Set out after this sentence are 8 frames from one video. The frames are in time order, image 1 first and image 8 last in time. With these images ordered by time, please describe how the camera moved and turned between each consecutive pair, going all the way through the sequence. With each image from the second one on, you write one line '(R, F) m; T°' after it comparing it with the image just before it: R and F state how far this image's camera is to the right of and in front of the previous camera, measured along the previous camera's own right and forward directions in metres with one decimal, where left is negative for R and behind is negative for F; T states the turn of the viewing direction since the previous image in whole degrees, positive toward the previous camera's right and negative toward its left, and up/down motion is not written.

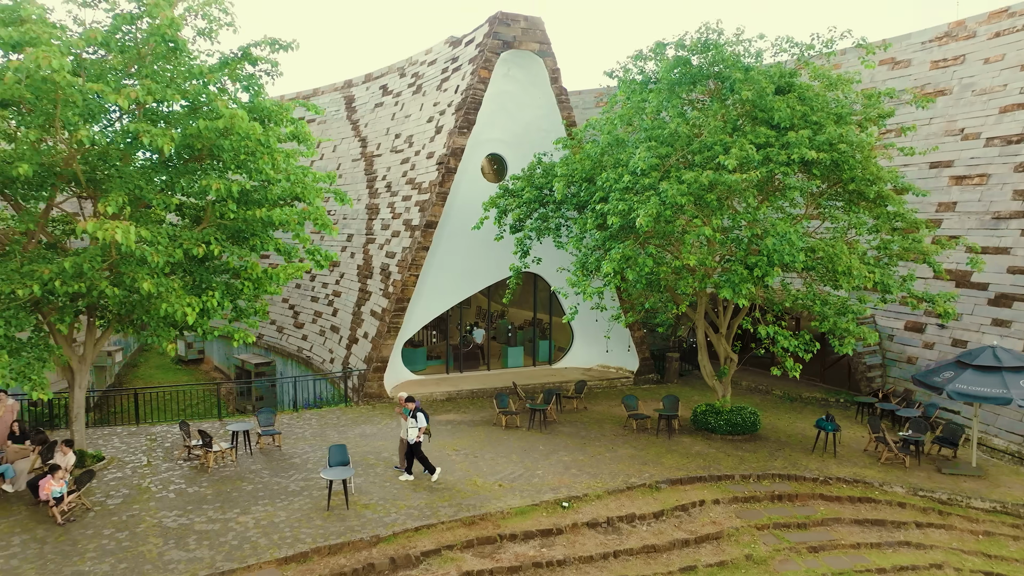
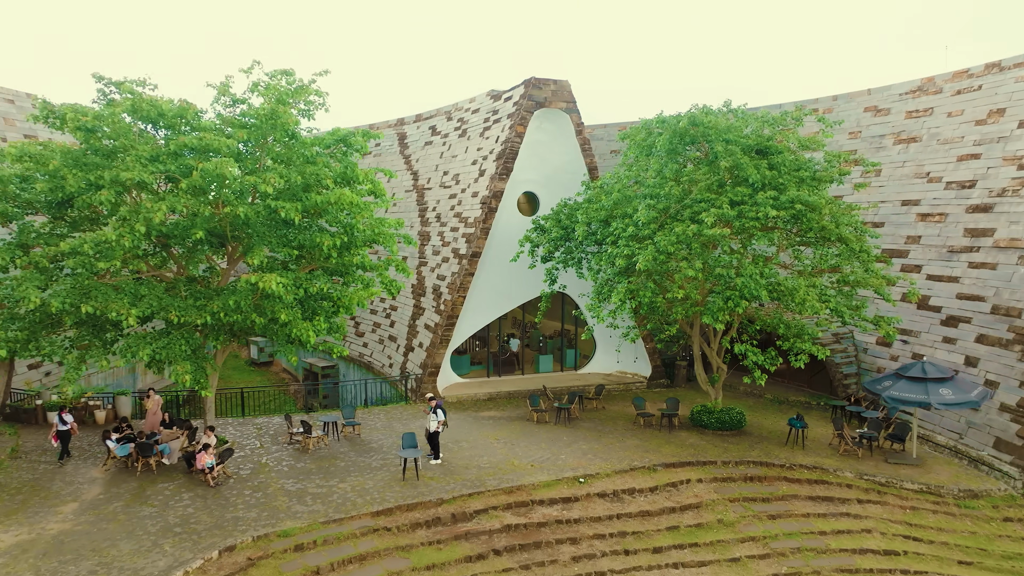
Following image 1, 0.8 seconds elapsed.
(+0.1, -3.0) m; -3°
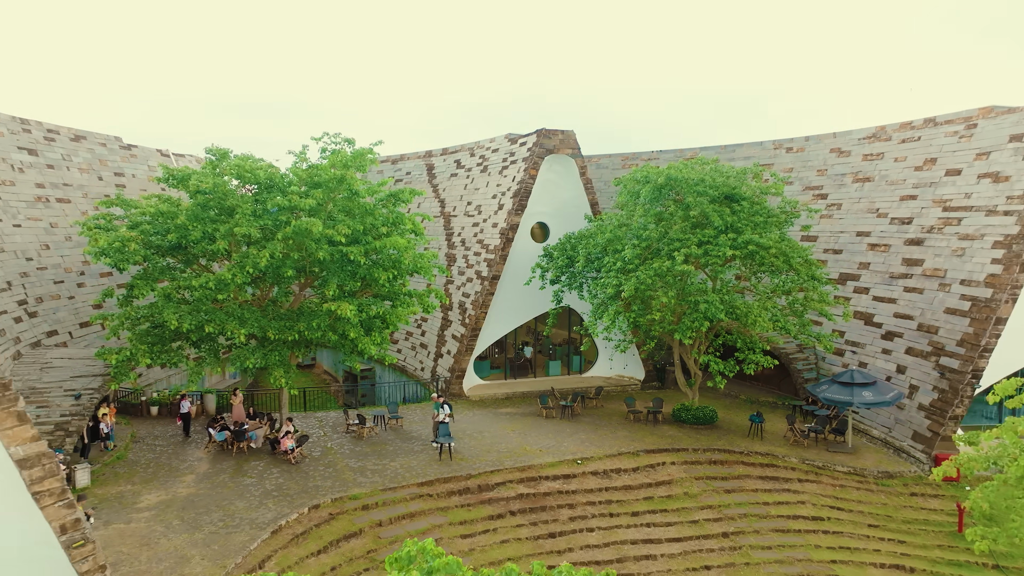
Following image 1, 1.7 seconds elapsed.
(+0.1, -3.4) m; -1°
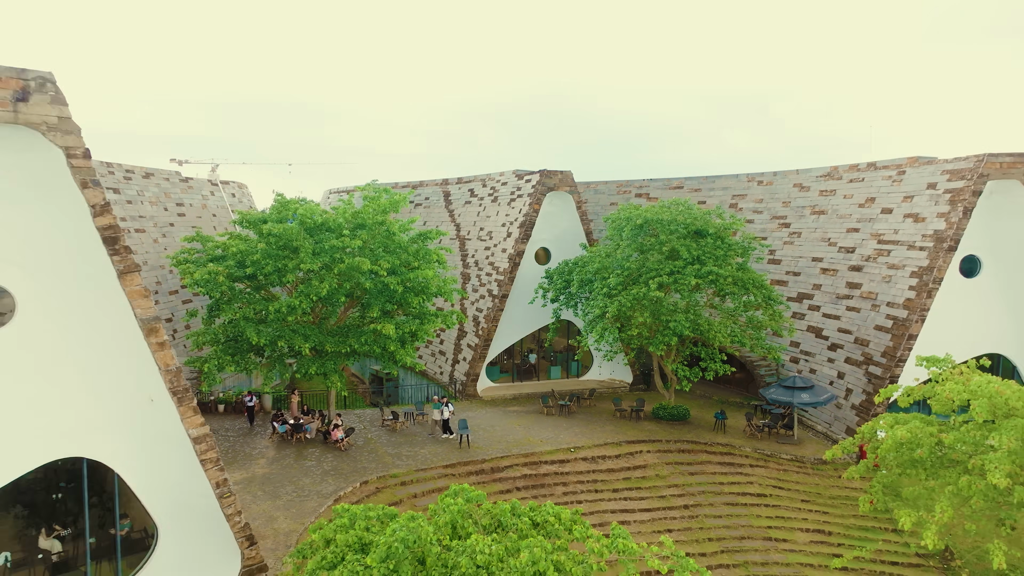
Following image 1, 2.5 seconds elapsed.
(+0.1, -3.8) m; -1°
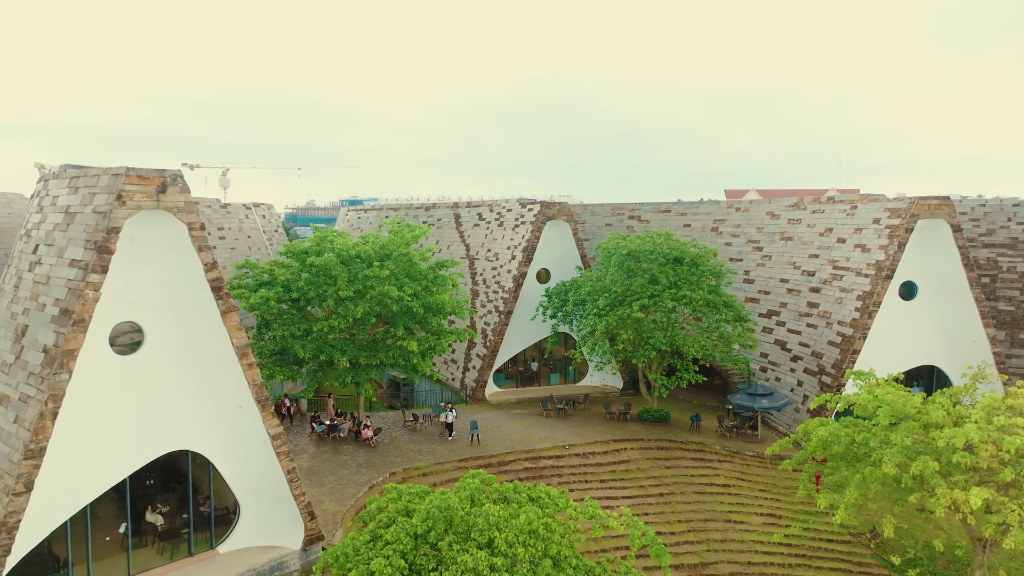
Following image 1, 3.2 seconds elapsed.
(+0.1, -3.4) m; 0°
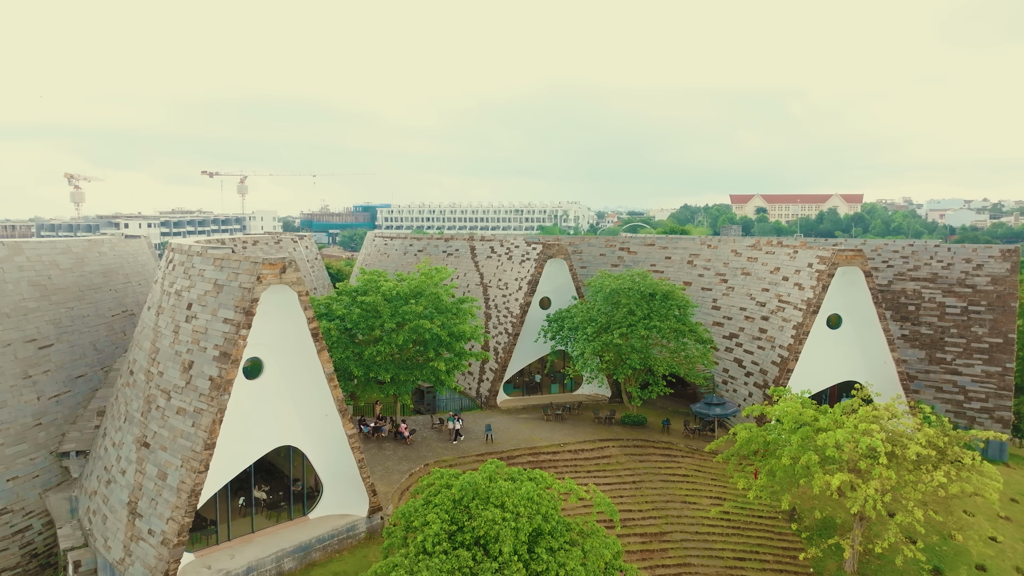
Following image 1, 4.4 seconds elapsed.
(+0.1, -6.1) m; -1°
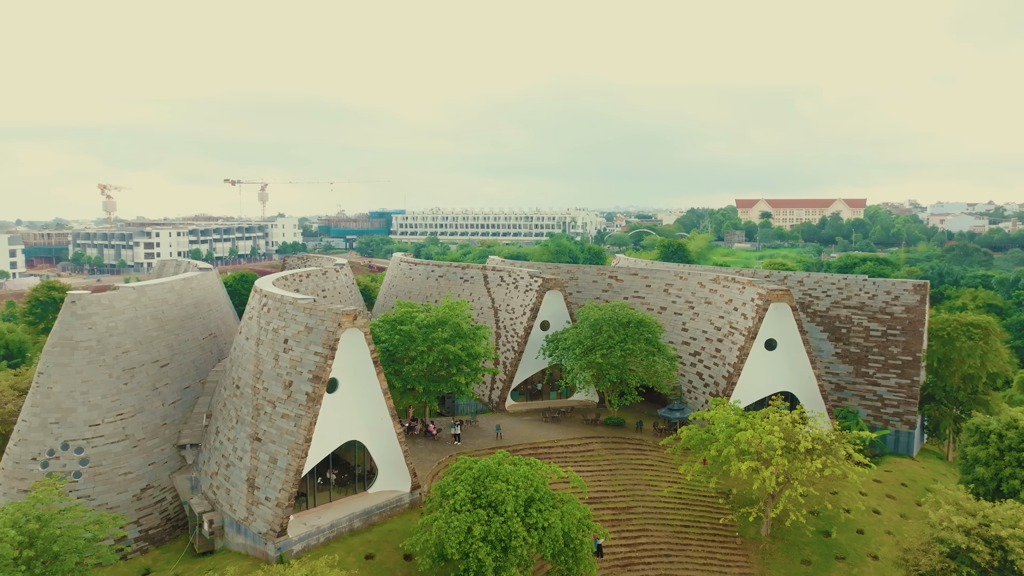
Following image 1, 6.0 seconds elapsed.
(+0.3, -8.0) m; -1°
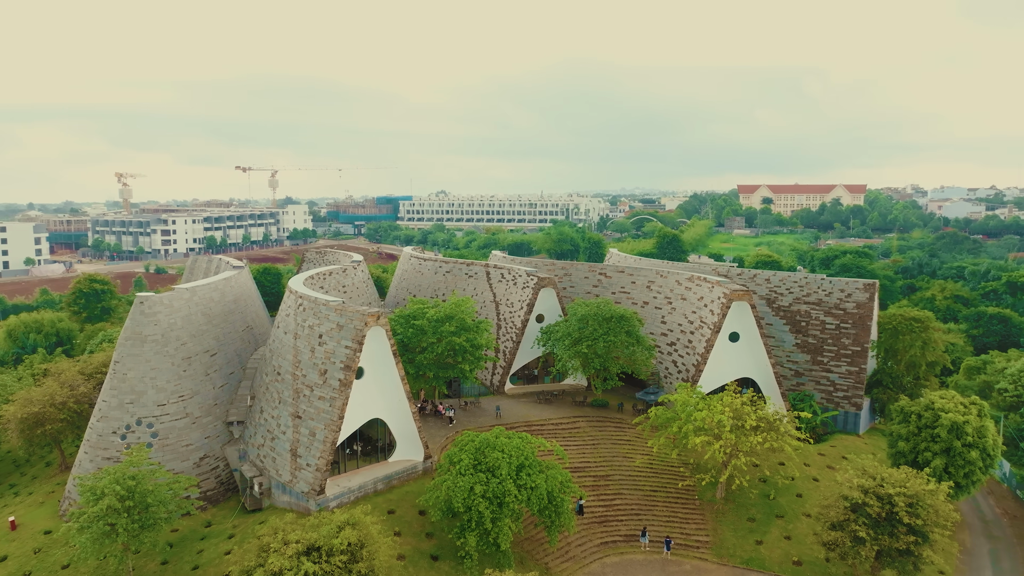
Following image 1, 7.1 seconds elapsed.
(+0.5, -5.7) m; 0°
